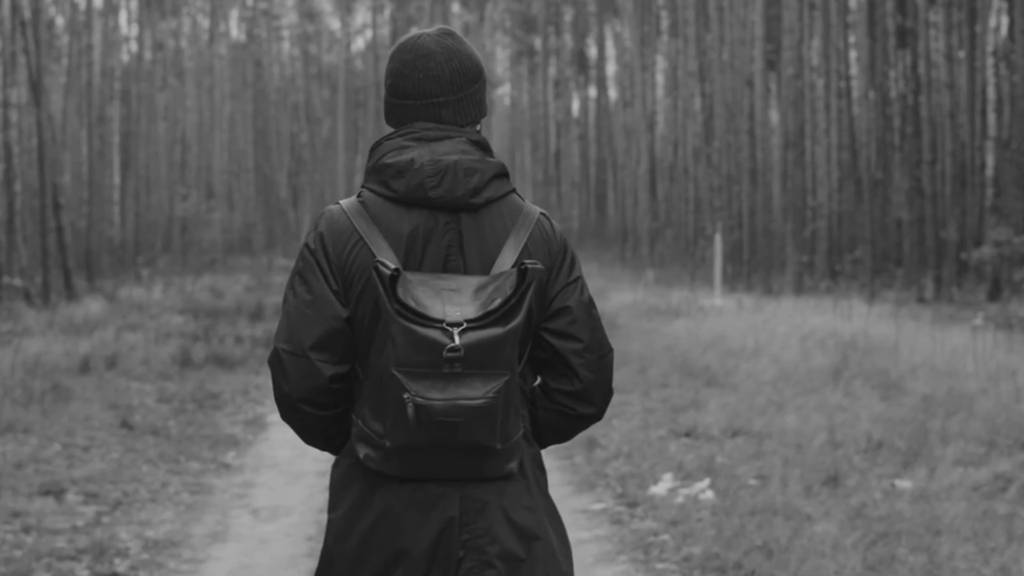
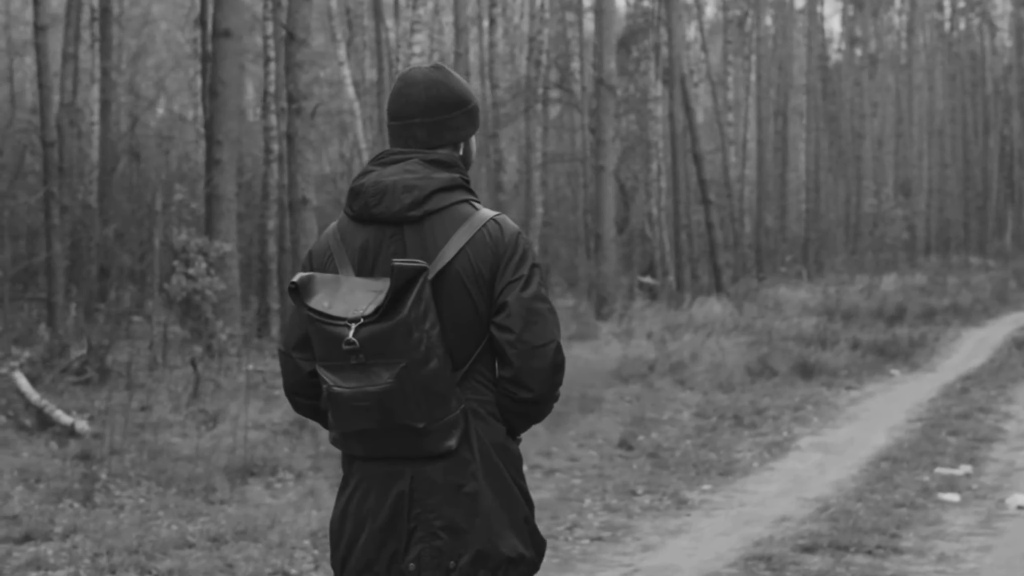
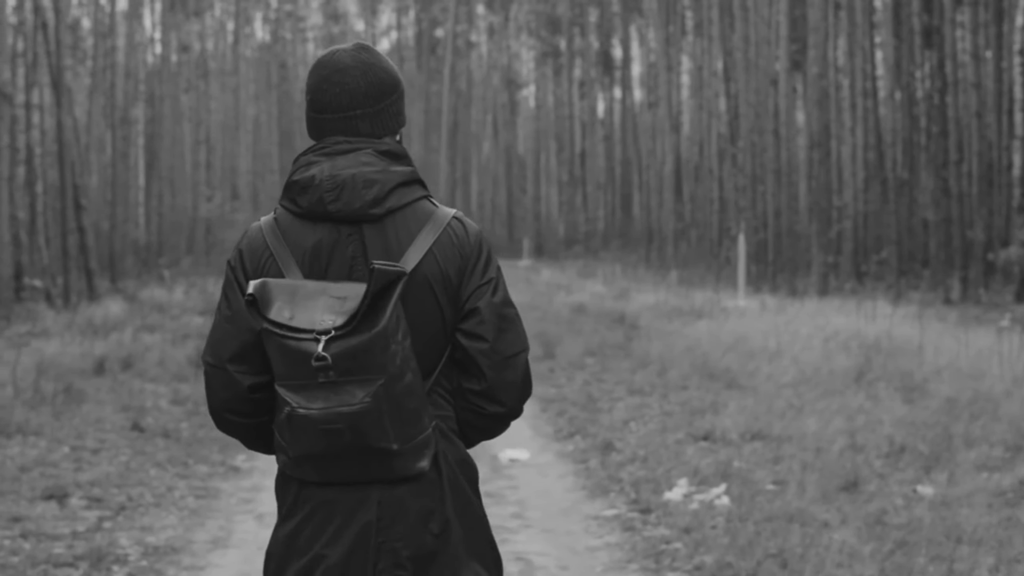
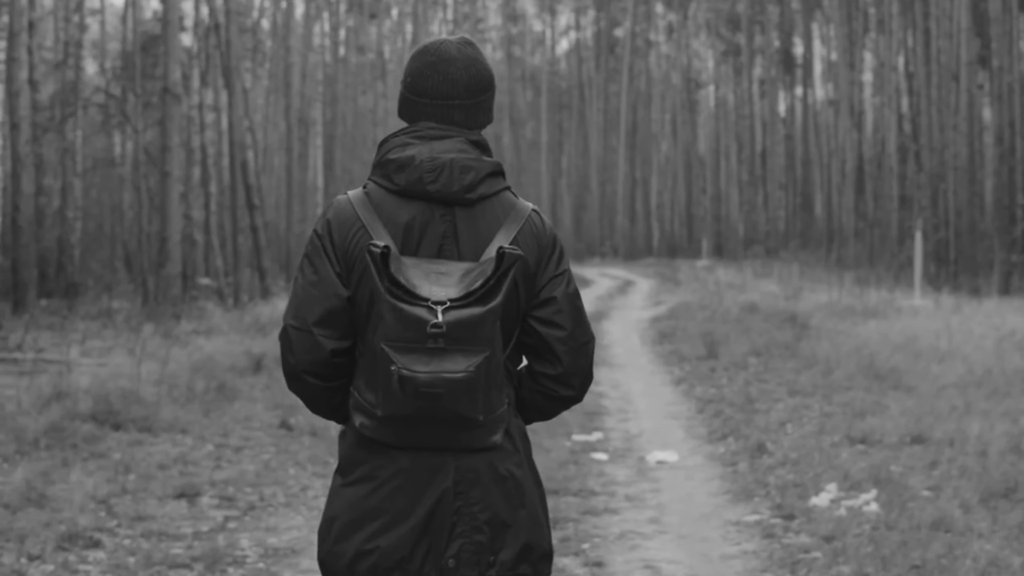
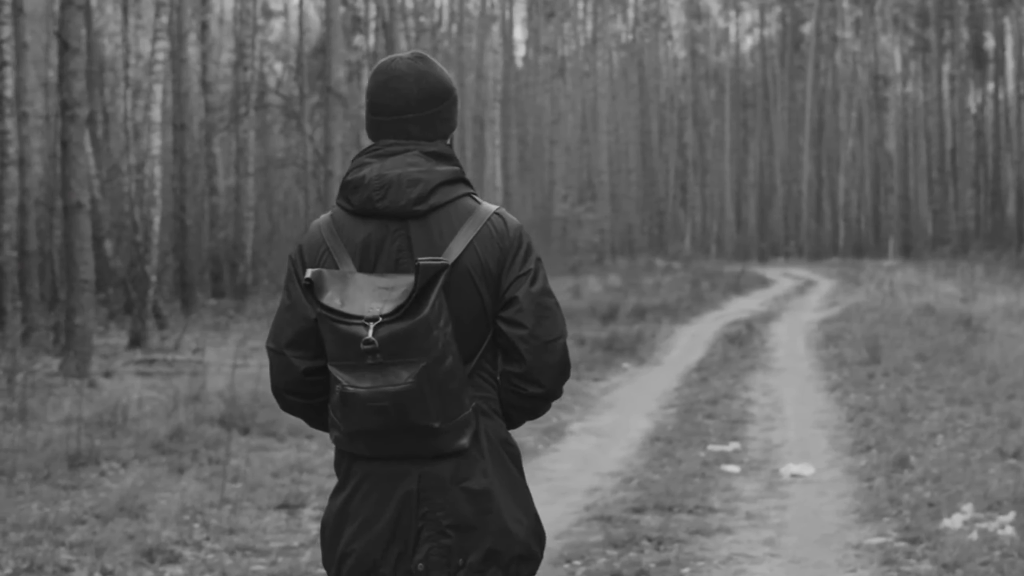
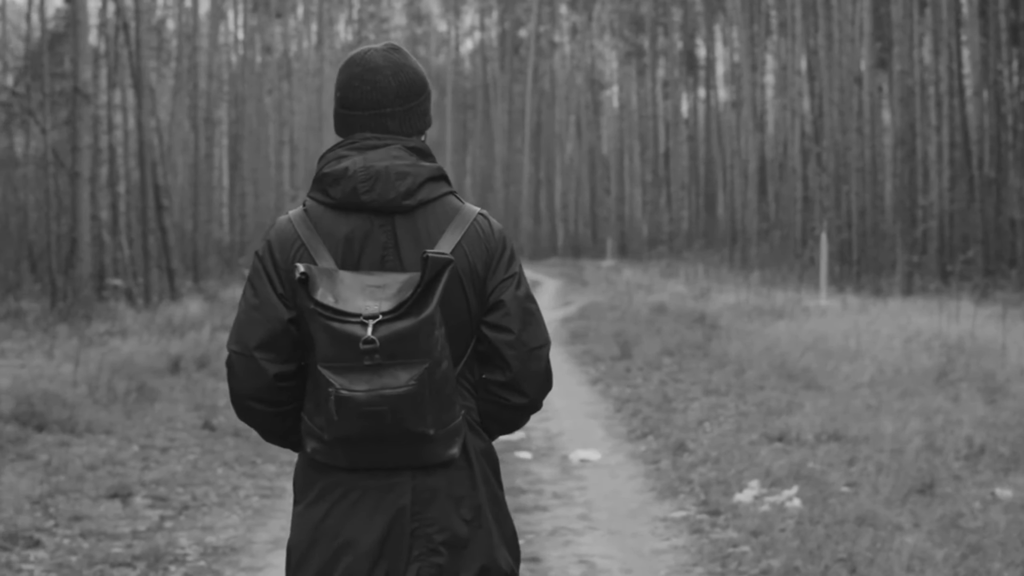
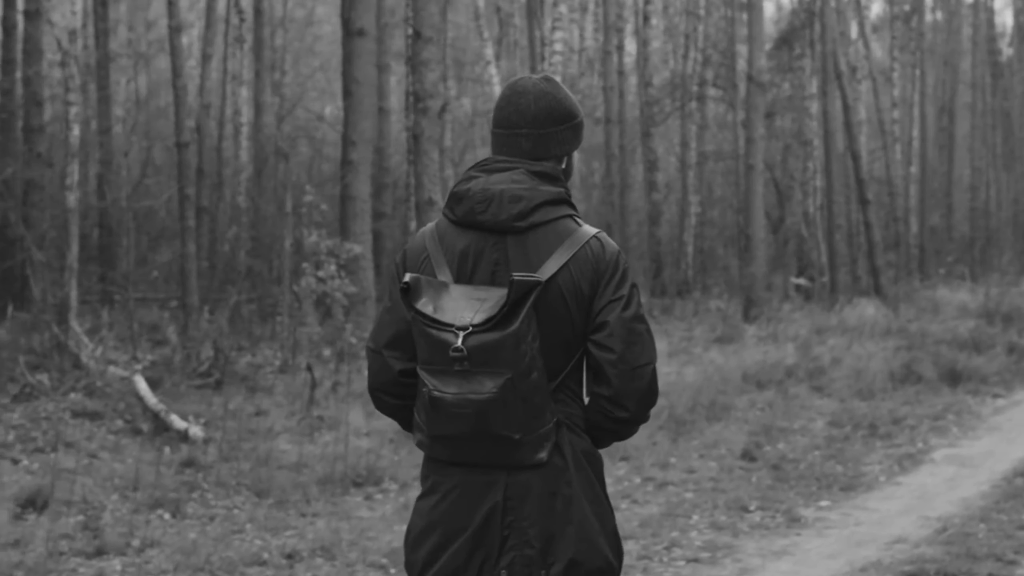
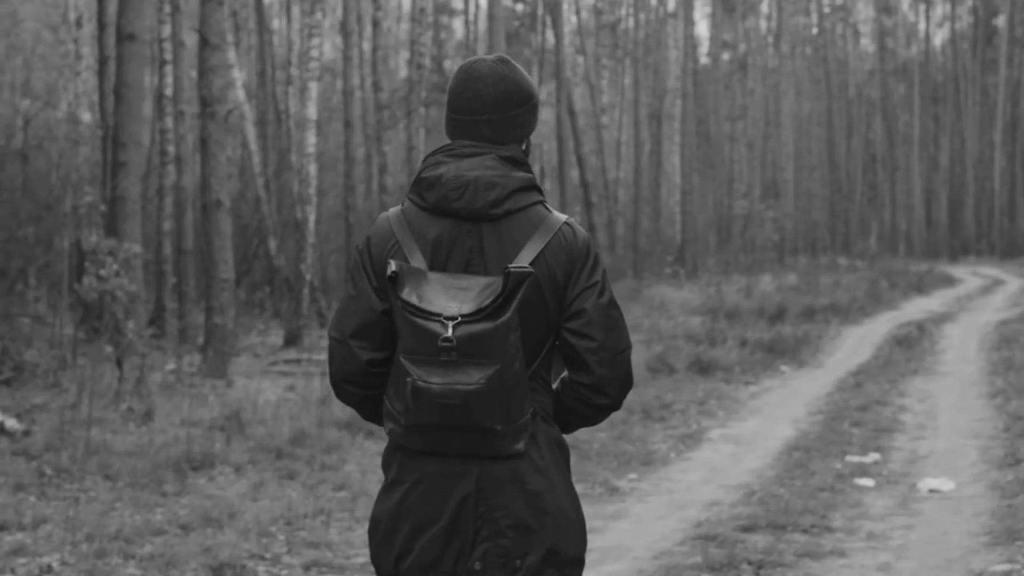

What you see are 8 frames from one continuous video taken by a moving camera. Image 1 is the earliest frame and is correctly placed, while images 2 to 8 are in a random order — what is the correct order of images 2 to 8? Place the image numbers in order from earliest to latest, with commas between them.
3, 6, 4, 5, 8, 2, 7
